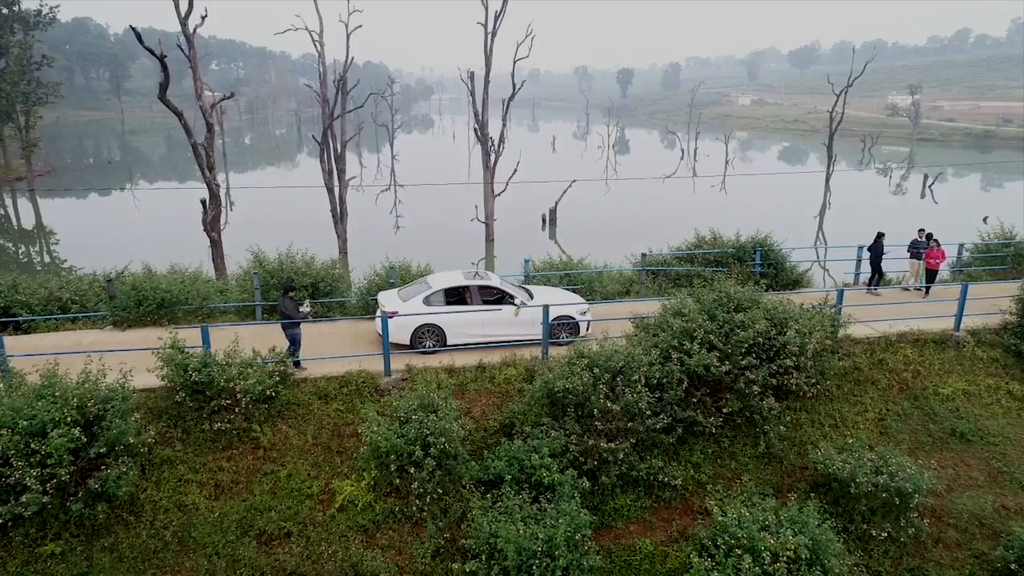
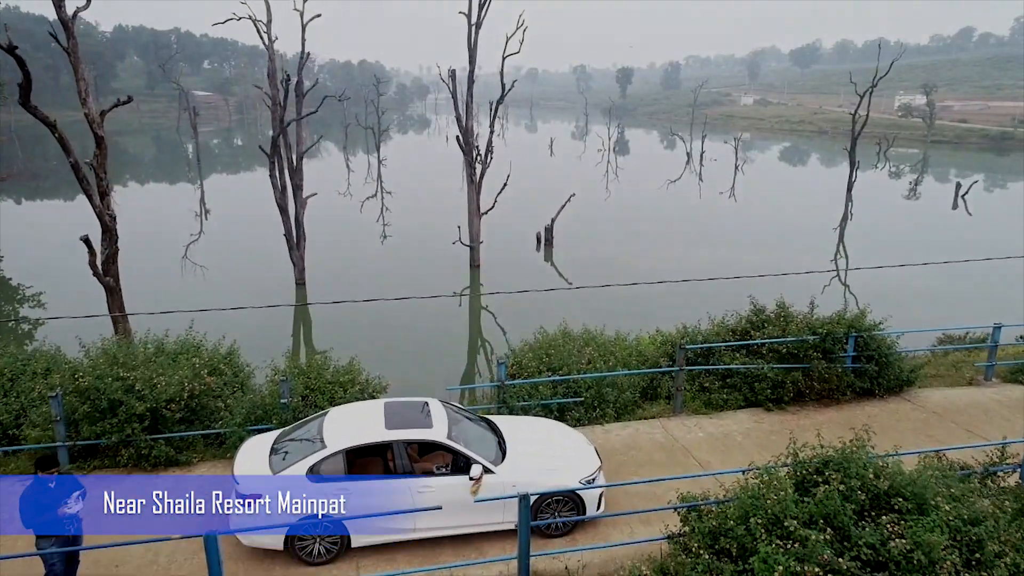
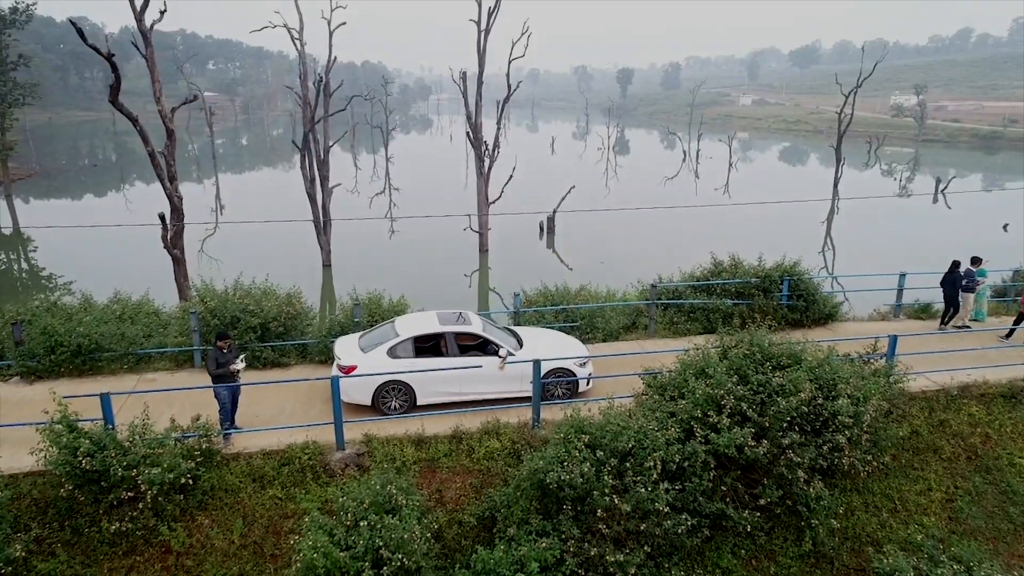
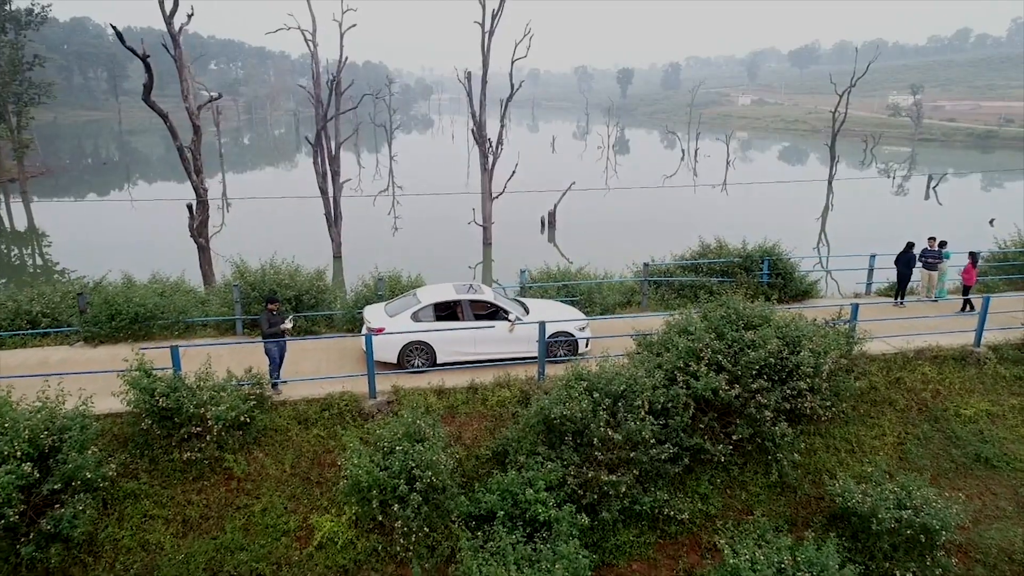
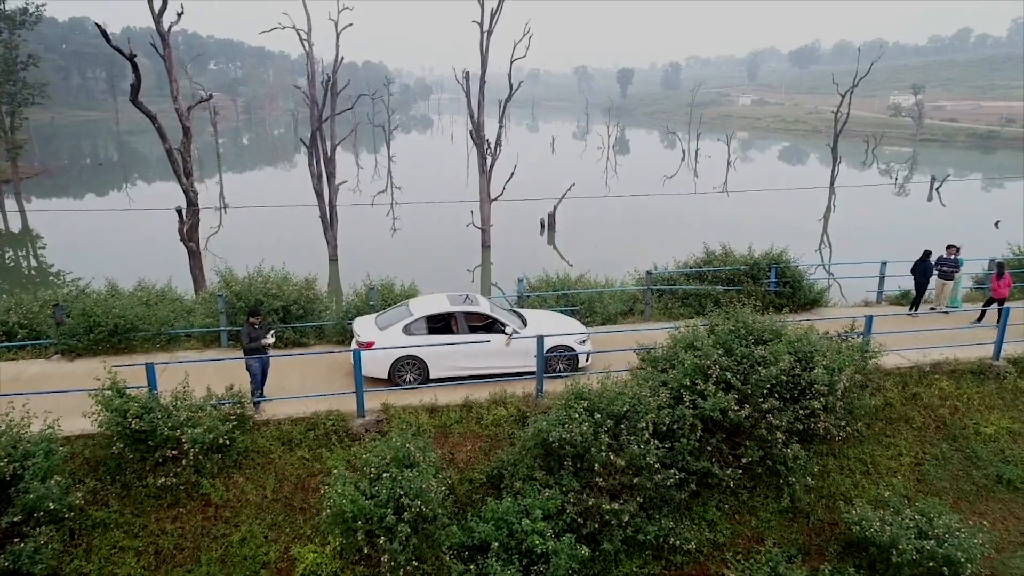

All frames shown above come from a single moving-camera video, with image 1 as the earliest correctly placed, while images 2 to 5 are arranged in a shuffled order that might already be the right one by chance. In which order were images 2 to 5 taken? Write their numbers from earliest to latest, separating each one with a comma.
4, 5, 3, 2
